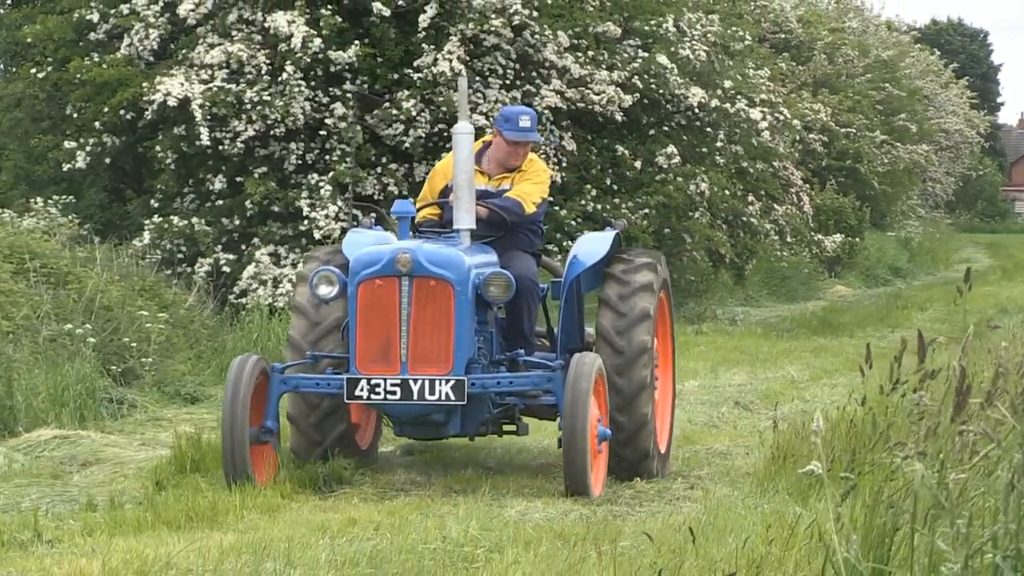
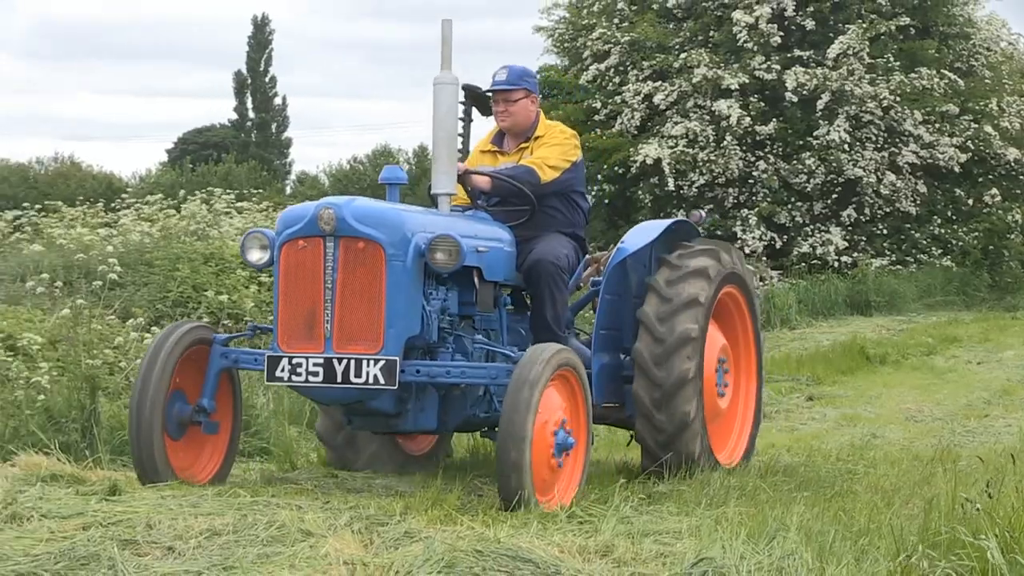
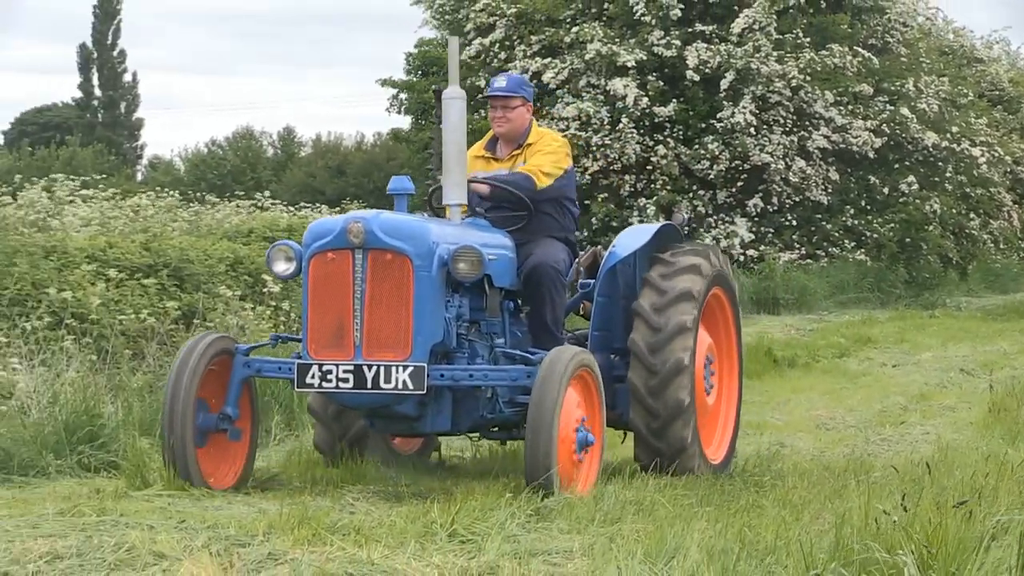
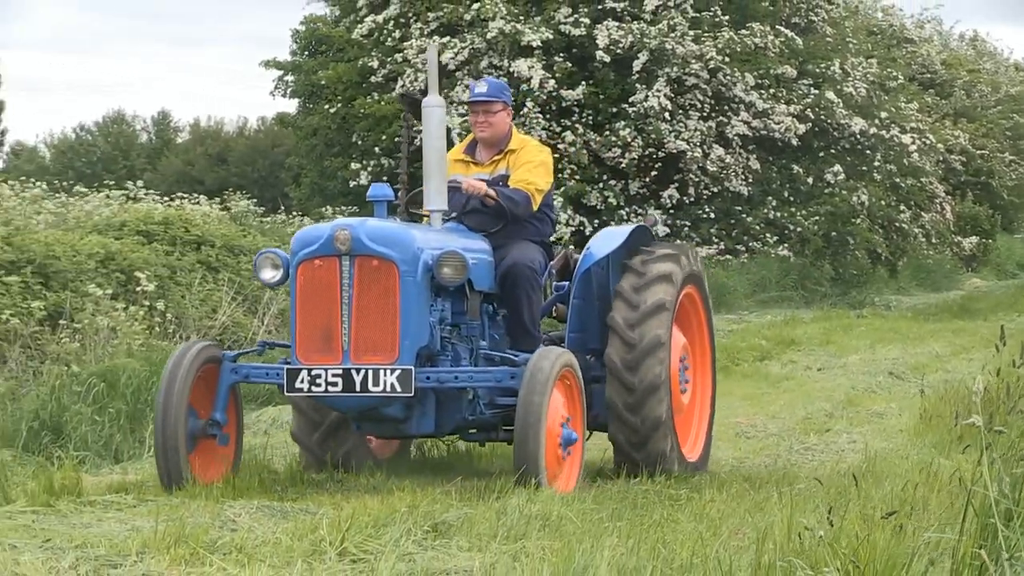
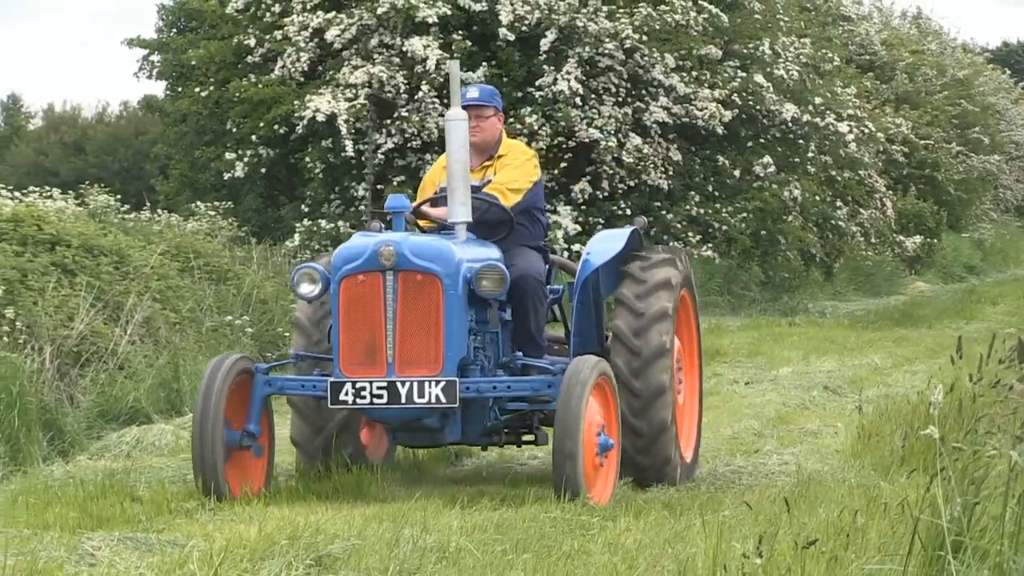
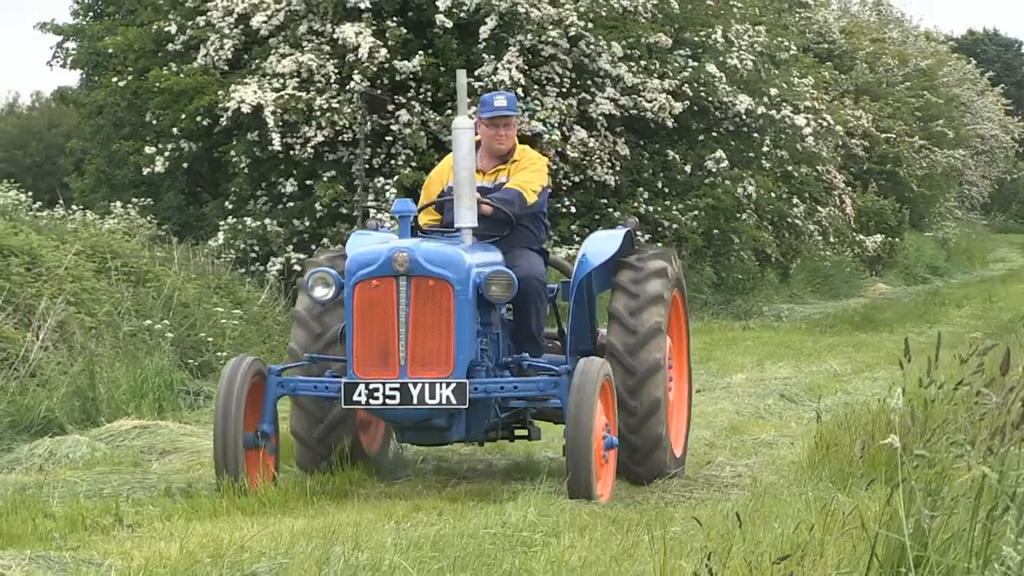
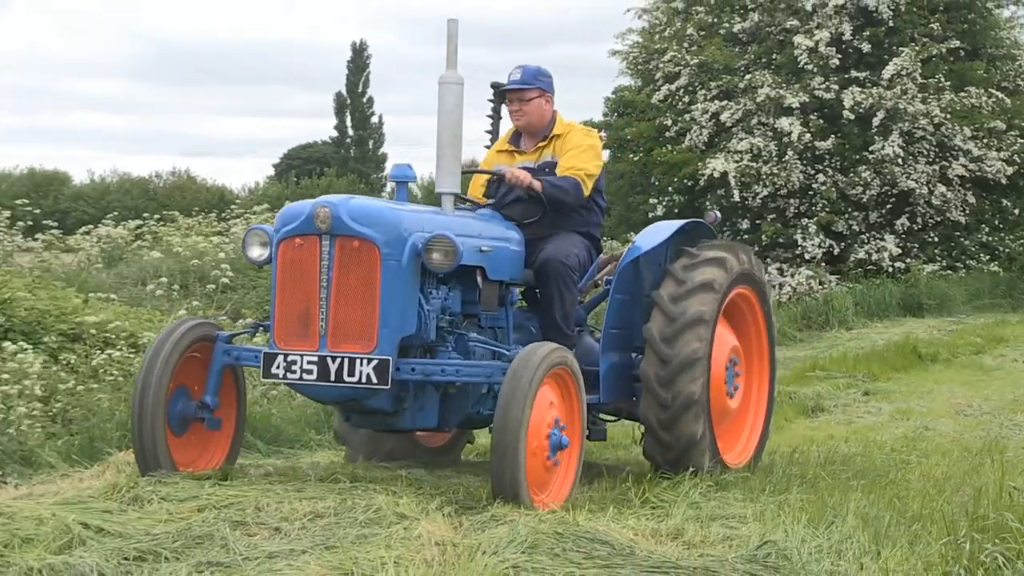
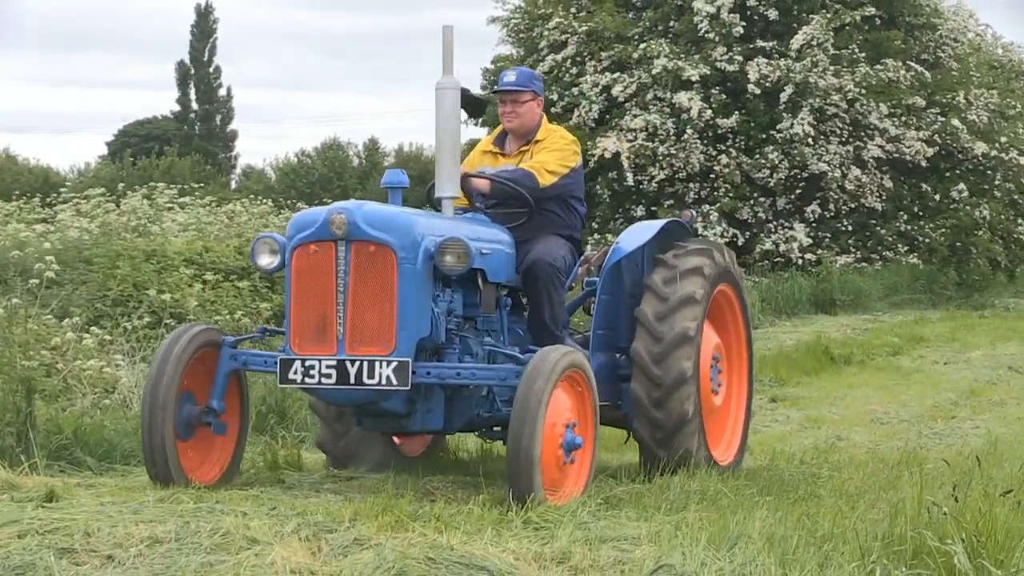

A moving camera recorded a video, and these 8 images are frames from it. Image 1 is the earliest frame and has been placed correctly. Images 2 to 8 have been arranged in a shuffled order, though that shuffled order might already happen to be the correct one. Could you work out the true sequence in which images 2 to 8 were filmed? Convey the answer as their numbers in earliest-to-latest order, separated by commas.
6, 5, 4, 3, 8, 2, 7
